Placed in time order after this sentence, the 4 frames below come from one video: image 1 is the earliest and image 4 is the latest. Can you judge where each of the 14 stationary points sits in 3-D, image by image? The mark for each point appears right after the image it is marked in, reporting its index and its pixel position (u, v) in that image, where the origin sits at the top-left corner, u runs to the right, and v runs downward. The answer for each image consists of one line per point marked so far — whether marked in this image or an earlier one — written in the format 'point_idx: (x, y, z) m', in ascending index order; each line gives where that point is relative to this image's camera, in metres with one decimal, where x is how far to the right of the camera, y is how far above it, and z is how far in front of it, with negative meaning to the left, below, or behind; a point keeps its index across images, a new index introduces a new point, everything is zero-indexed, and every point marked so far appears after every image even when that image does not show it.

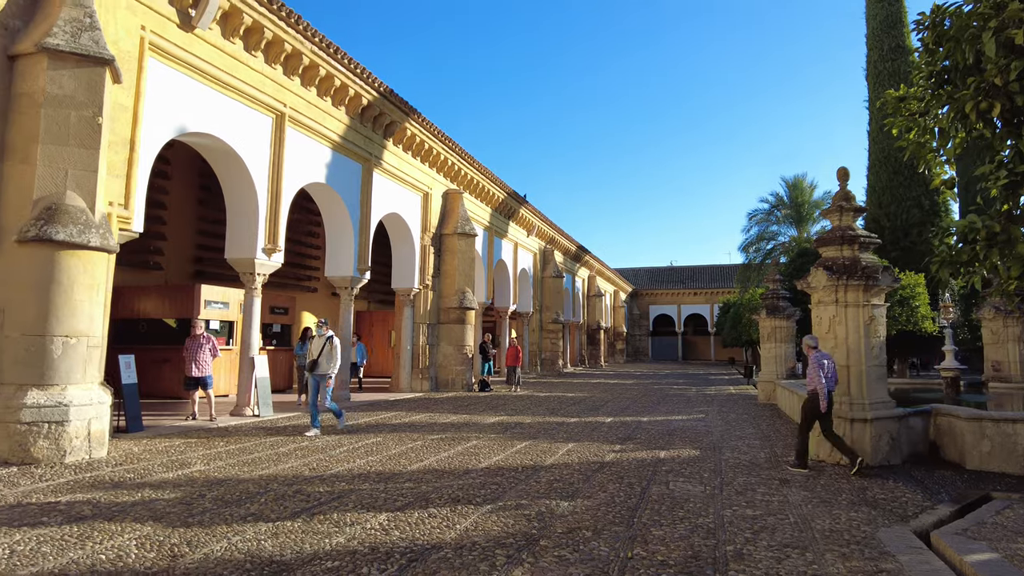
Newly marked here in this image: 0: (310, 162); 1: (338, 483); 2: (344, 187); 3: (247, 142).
0: (-3.5, +2.2, +11.3) m
1: (-1.5, -1.7, +5.6) m
2: (-3.2, +1.9, +12.2) m
3: (-4.0, +2.2, +9.9) m
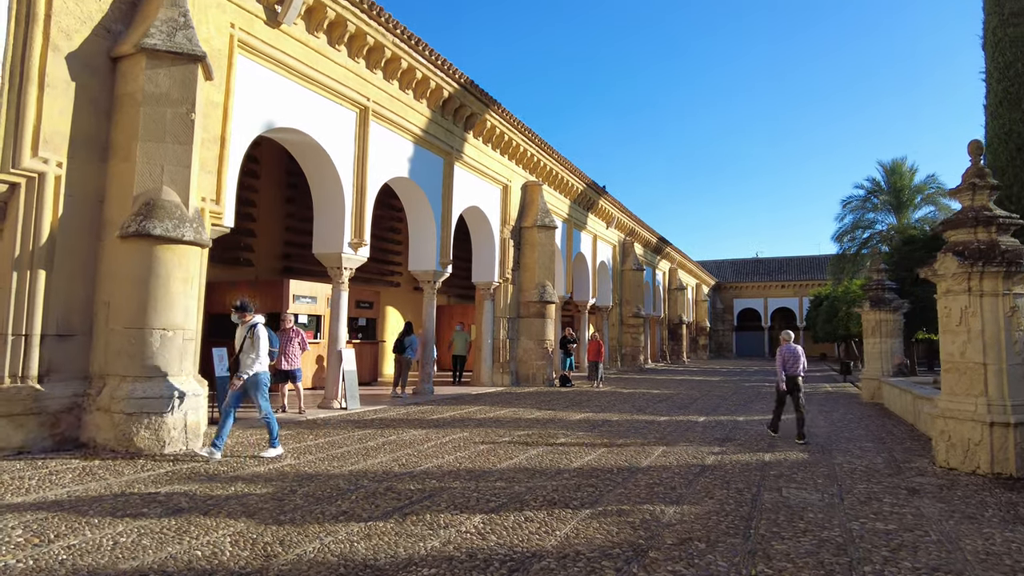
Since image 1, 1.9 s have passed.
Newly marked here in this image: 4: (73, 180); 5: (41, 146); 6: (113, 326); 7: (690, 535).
0: (-2.1, +2.3, +11.3) m
1: (-0.7, -1.6, +5.4) m
2: (-1.6, +2.0, +12.2) m
3: (-2.7, +2.3, +9.9) m
4: (-4.2, +1.0, +6.3) m
5: (-4.3, +1.3, +6.0) m
6: (-3.8, -0.4, +6.2) m
7: (+1.1, -1.6, +4.2) m
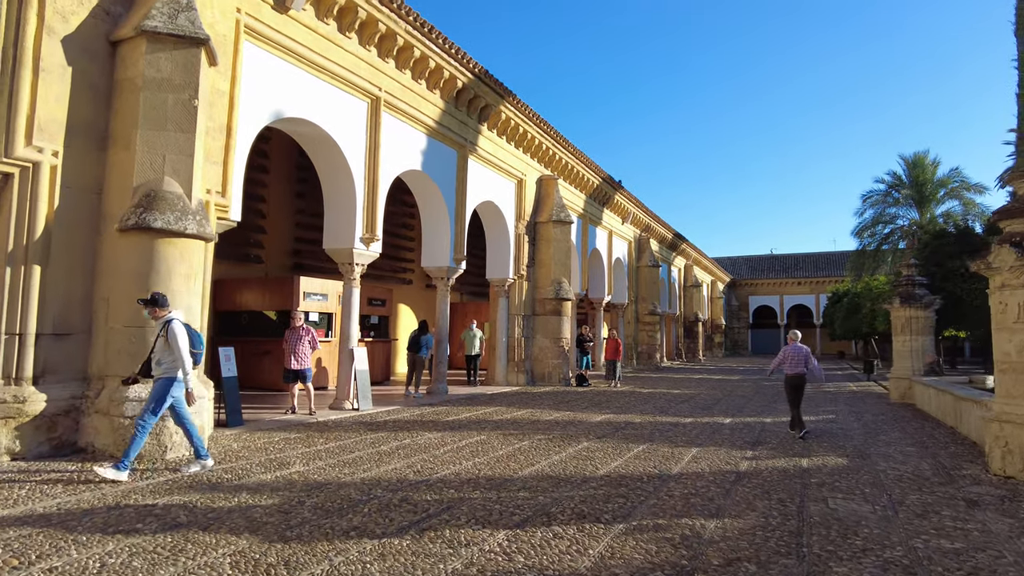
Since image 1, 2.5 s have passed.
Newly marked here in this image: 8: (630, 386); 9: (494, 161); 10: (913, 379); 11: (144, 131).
0: (-1.8, +2.4, +11.0) m
1: (-0.5, -1.6, +5.0) m
2: (-1.3, +2.1, +11.8) m
3: (-2.5, +2.4, +9.6) m
4: (-4.0, +1.1, +6.0) m
5: (-4.1, +1.3, +5.7) m
6: (-3.6, -0.3, +5.9) m
7: (+1.3, -1.6, +3.8) m
8: (+2.8, -2.3, +15.4) m
9: (-0.4, +2.7, +13.7) m
10: (+7.9, -1.8, +12.8) m
11: (-3.4, +1.5, +6.0) m
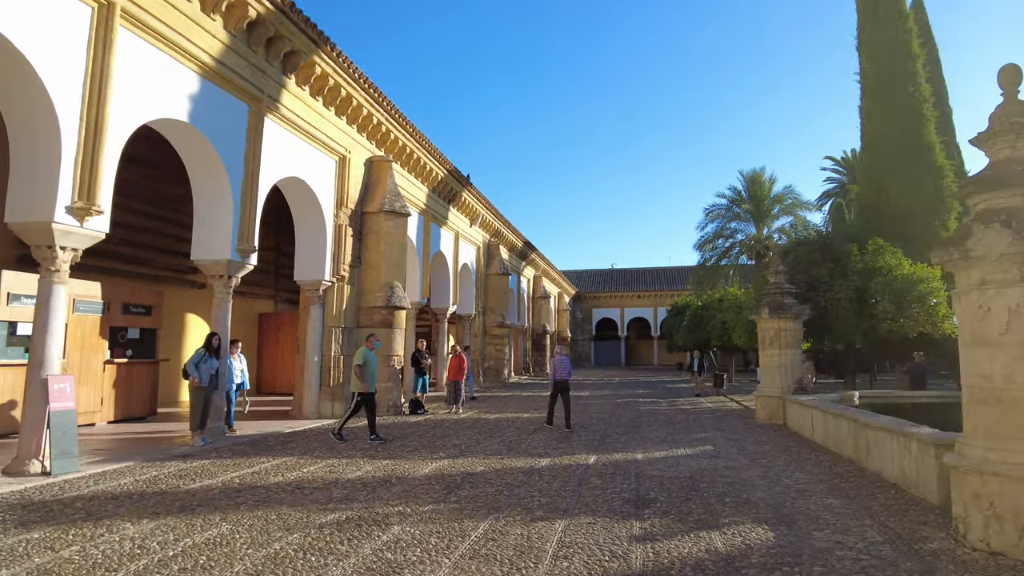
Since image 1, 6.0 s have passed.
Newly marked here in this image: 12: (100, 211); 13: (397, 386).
0: (-4.1, +2.4, +7.7) m
1: (-1.6, -1.5, +2.1) m
2: (-3.9, +2.1, +8.6) m
3: (-4.5, +2.4, +6.2) m
4: (-5.2, +1.2, +2.3) m
5: (-5.3, +1.5, +2.0) m
6: (-4.8, -0.2, +2.3) m
7: (+0.5, -1.5, +1.3) m
8: (-0.7, -2.5, +12.9) m
9: (-3.4, +2.6, +10.6) m
10: (+4.8, -2.0, +11.6) m
11: (-4.6, +1.6, +2.5) m
12: (-4.3, +0.8, +6.7) m
13: (-2.2, -1.8, +12.4) m
